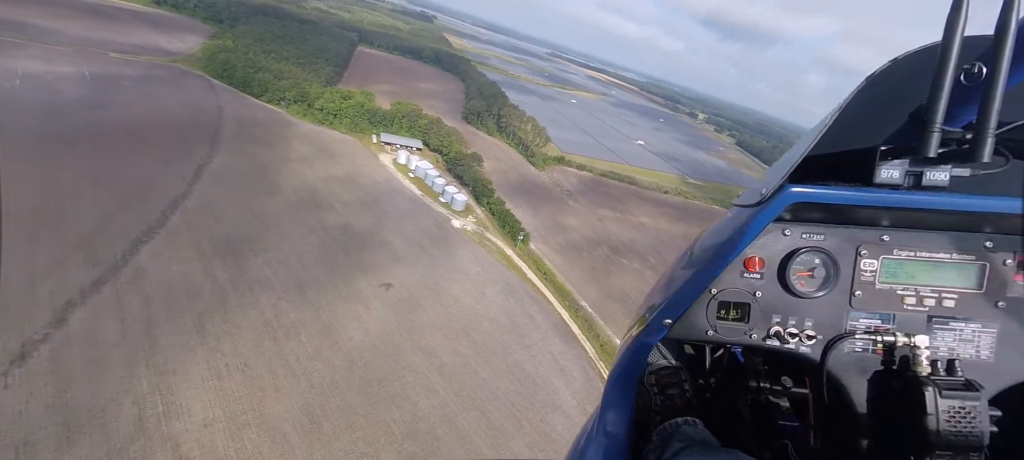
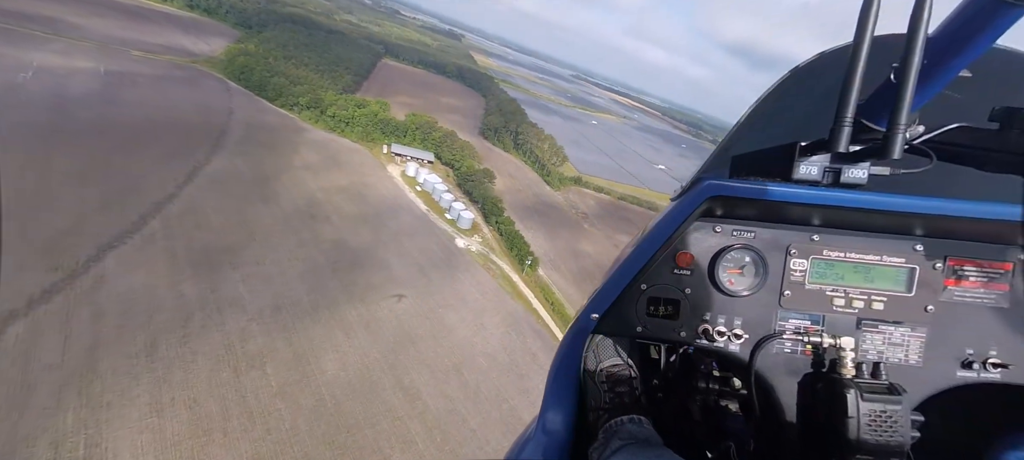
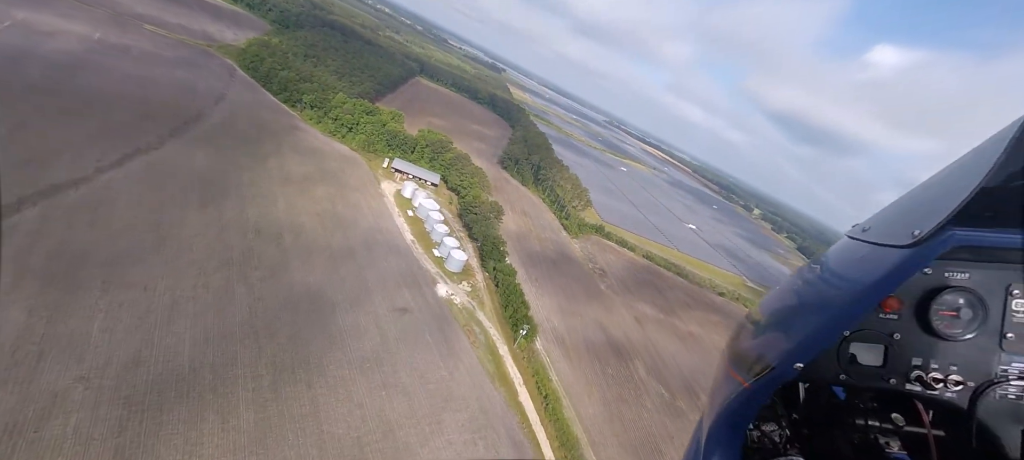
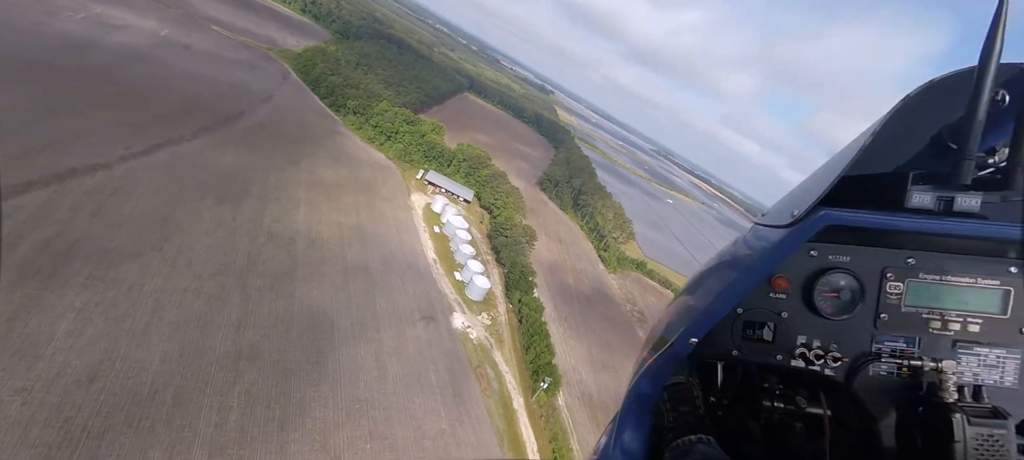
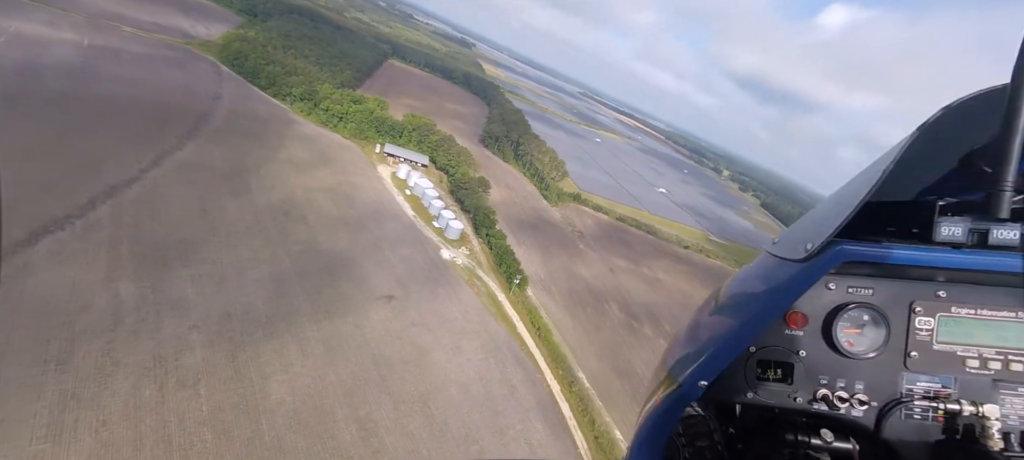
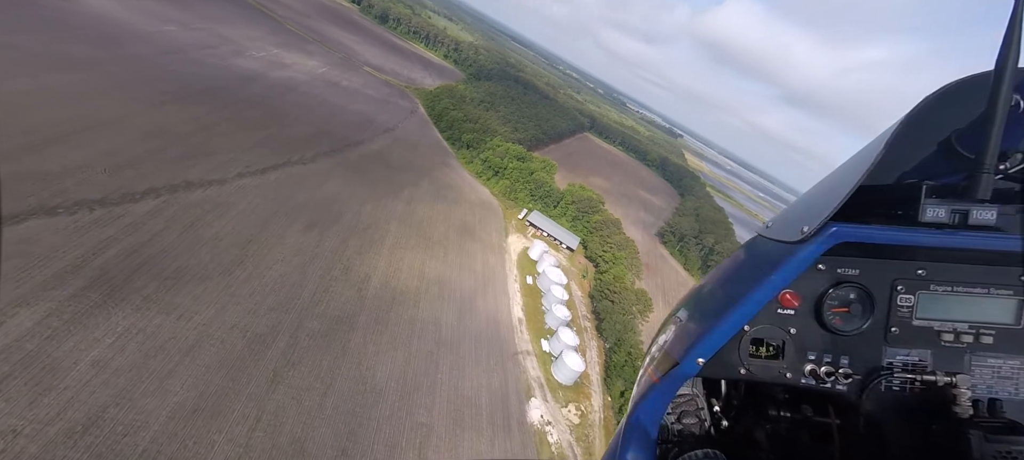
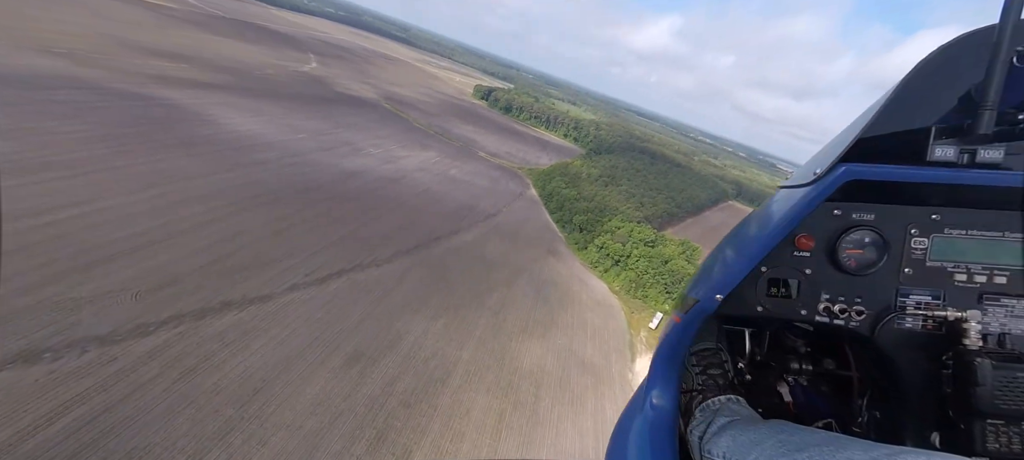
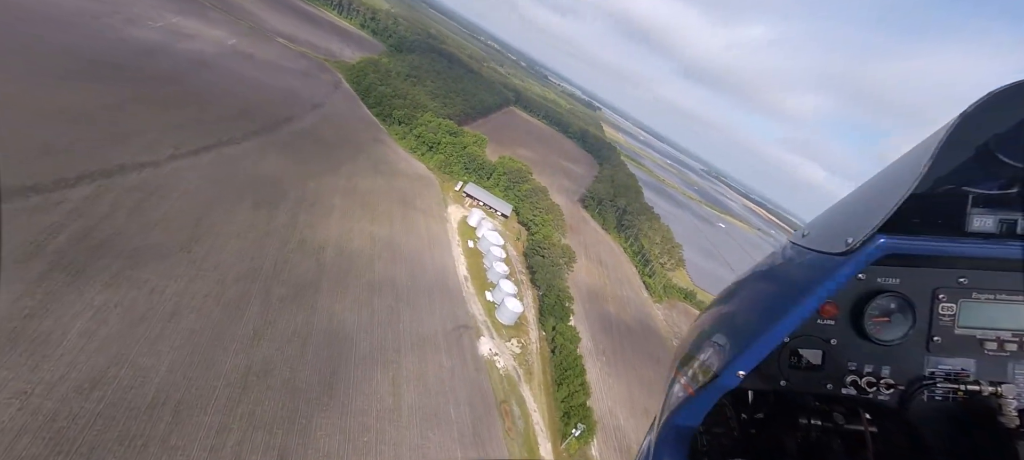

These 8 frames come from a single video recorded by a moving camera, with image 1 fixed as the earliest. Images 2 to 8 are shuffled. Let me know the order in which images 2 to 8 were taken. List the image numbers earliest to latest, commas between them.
2, 5, 3, 4, 8, 6, 7
